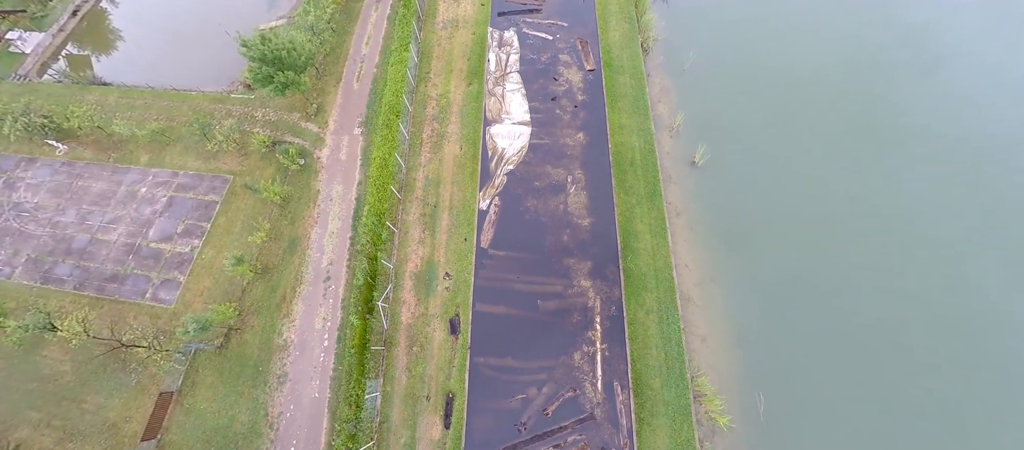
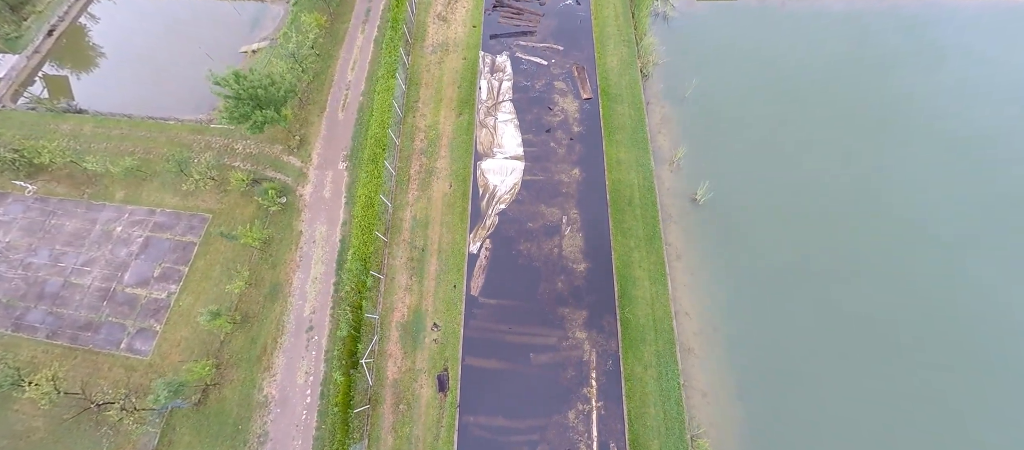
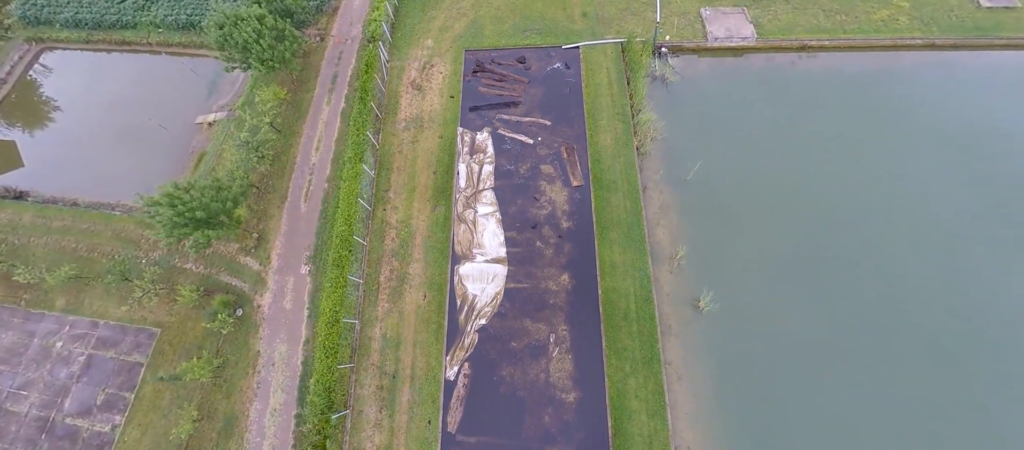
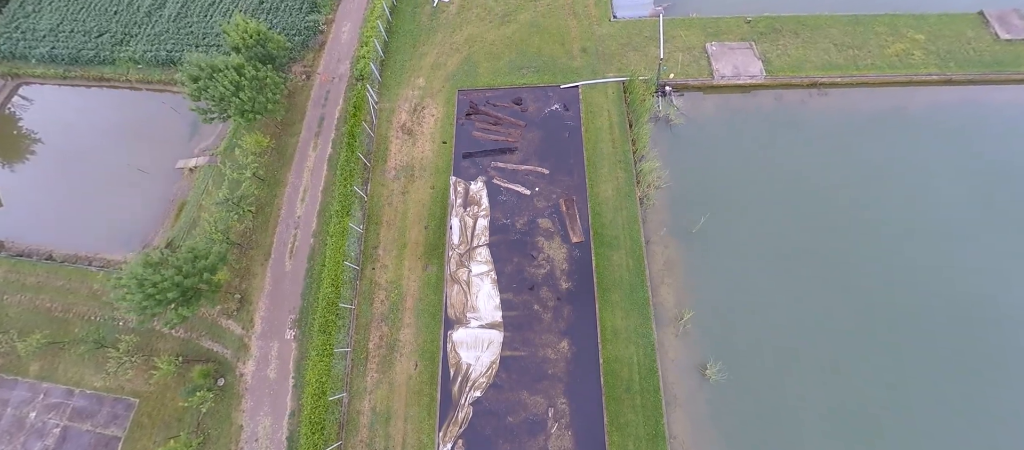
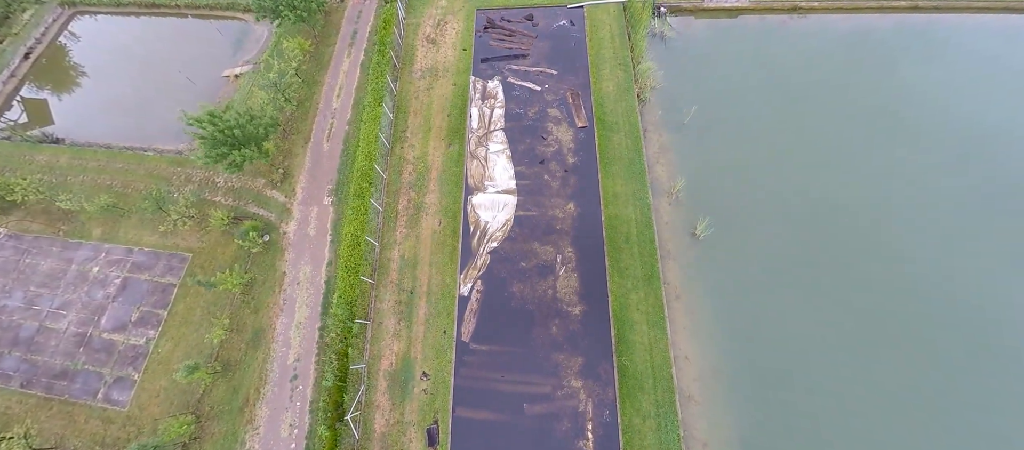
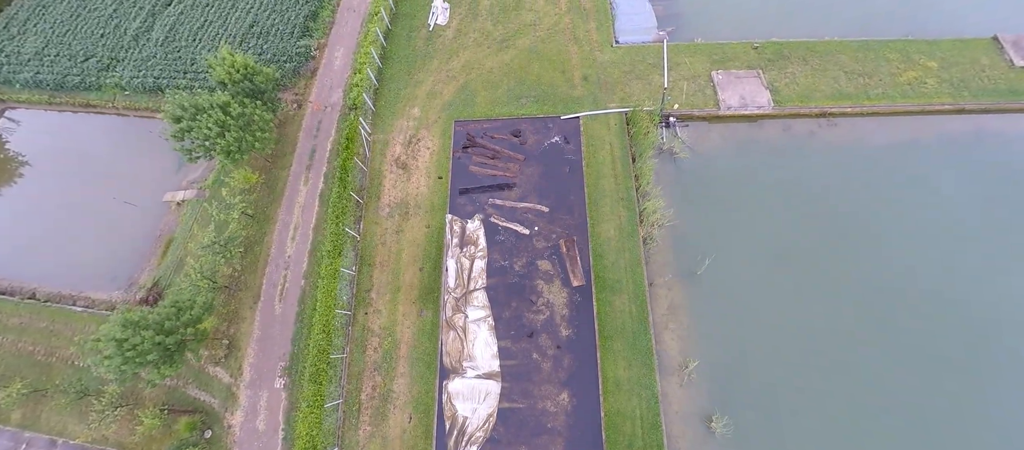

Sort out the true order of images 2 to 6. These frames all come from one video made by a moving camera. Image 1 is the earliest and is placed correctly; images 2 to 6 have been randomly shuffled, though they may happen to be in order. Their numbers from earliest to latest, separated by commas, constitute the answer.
2, 5, 3, 4, 6
